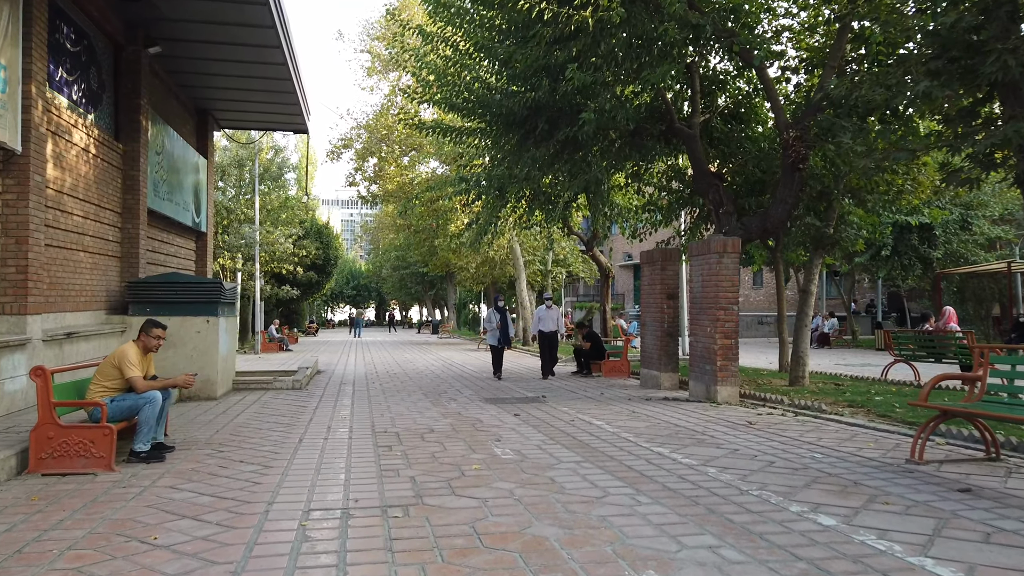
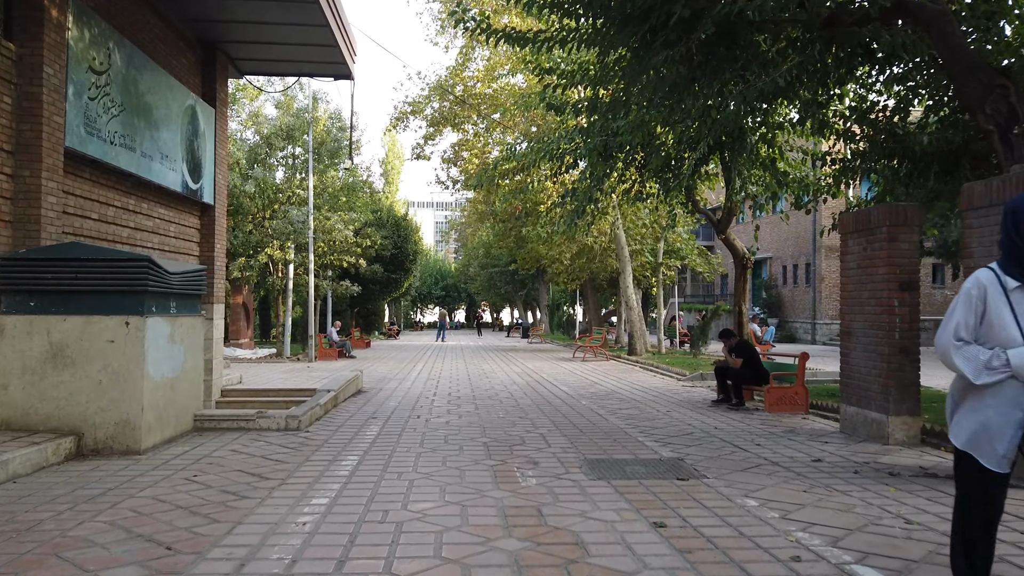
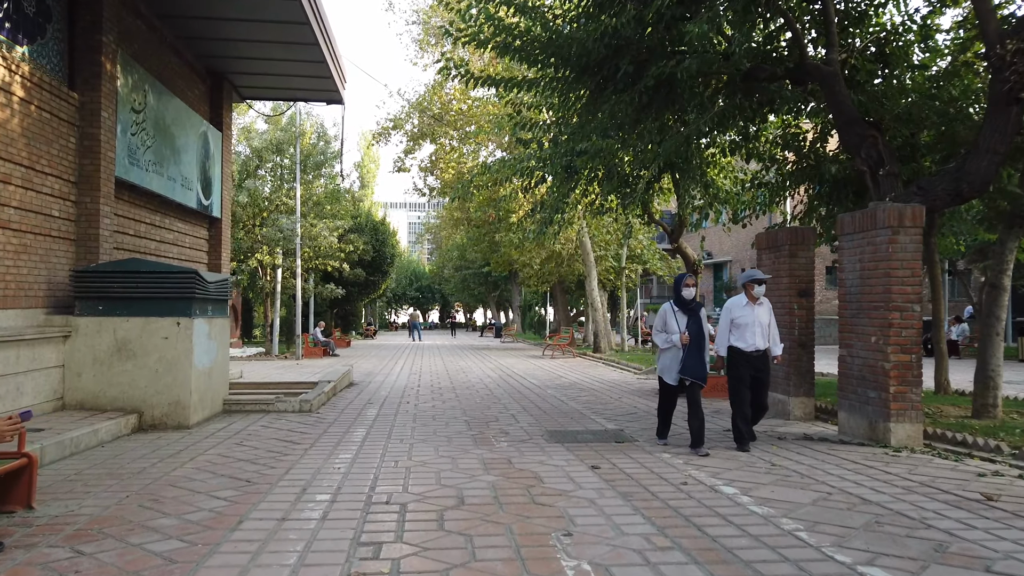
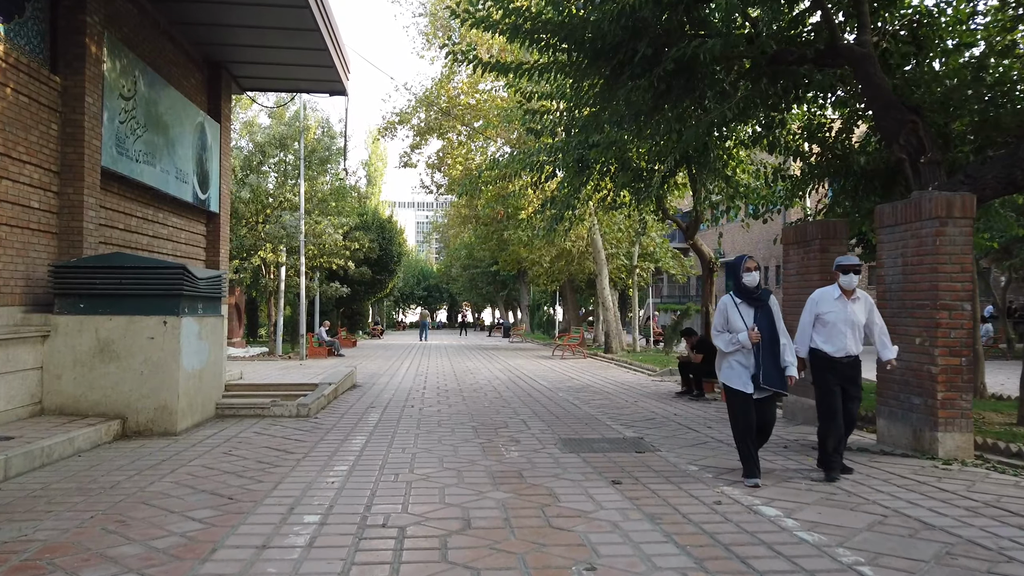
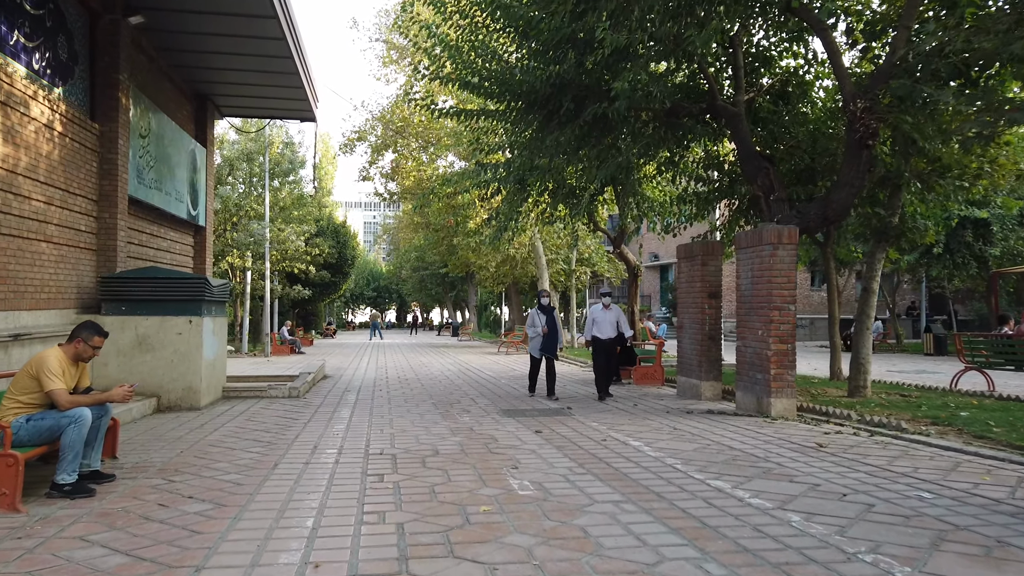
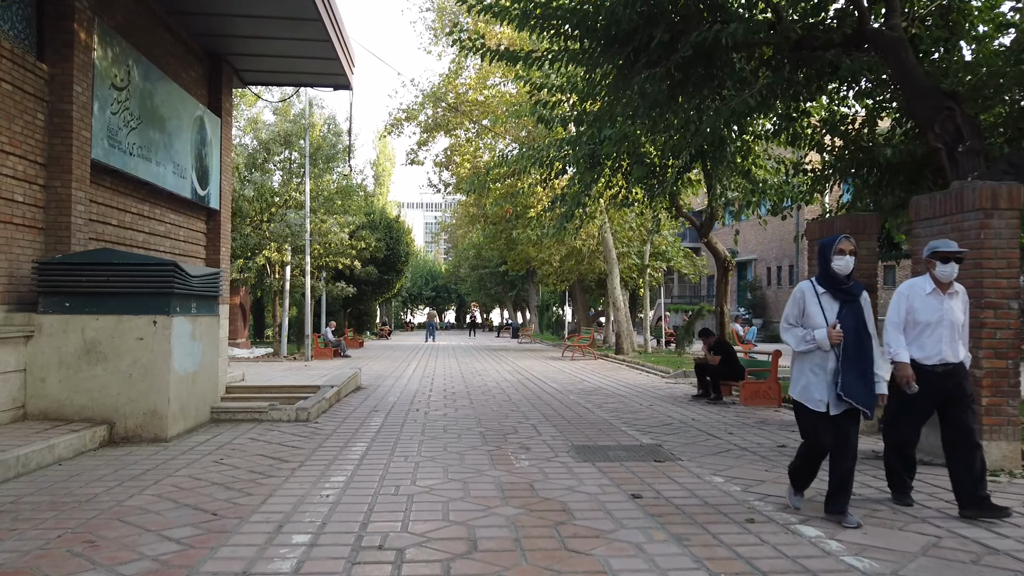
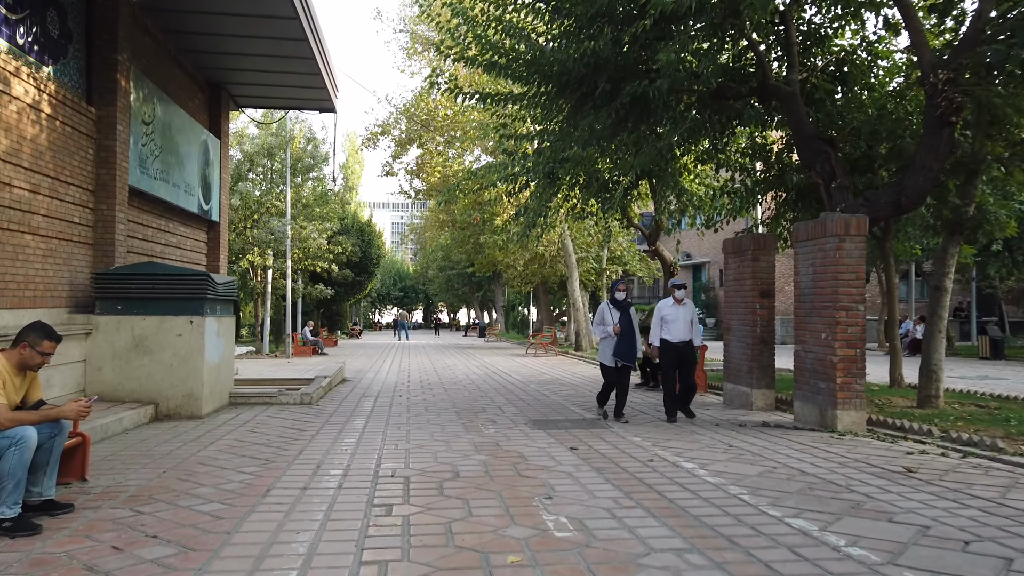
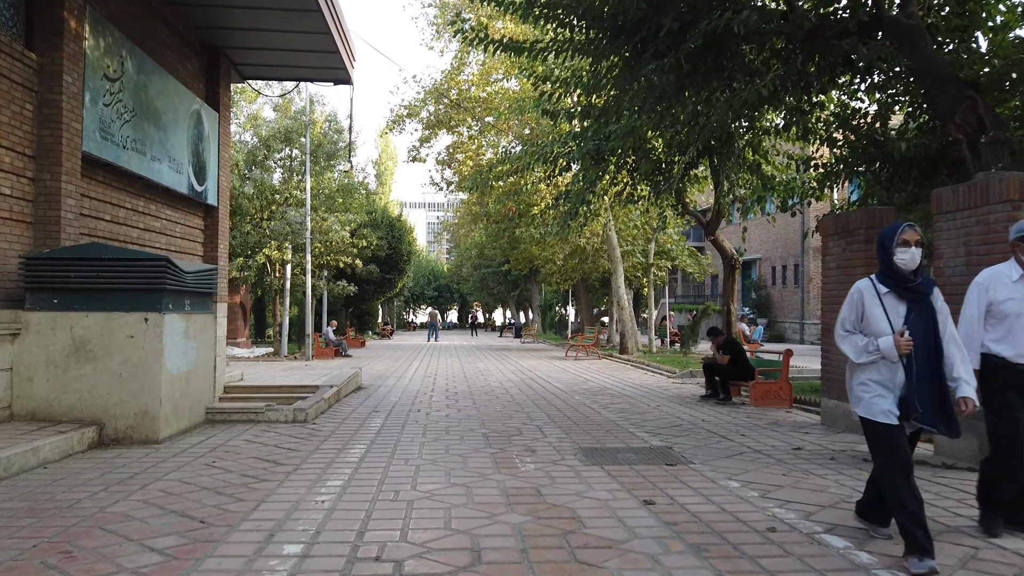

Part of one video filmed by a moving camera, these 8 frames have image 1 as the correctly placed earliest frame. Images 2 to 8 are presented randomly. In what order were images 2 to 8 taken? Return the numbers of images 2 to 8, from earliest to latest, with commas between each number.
5, 7, 3, 4, 6, 8, 2
